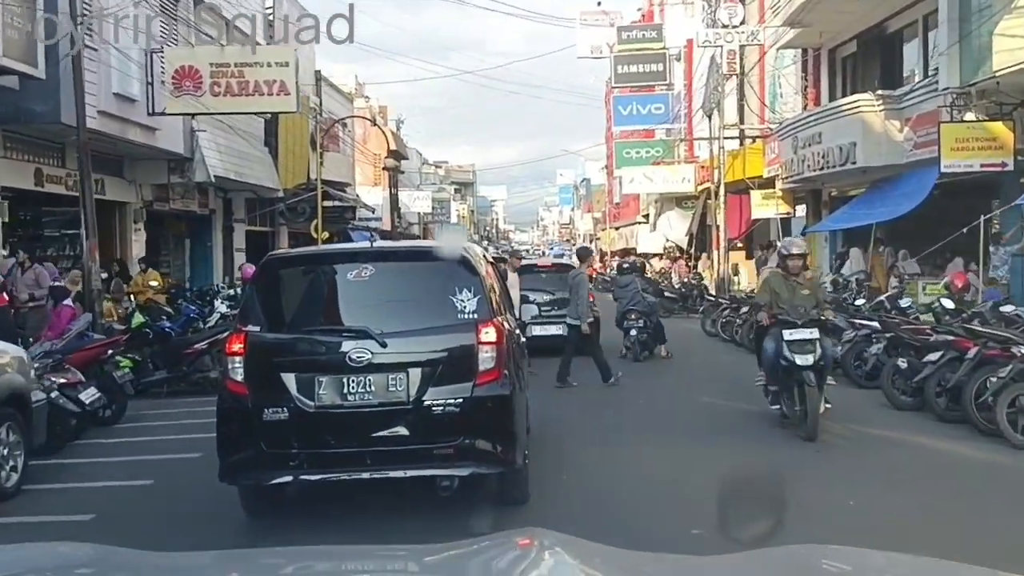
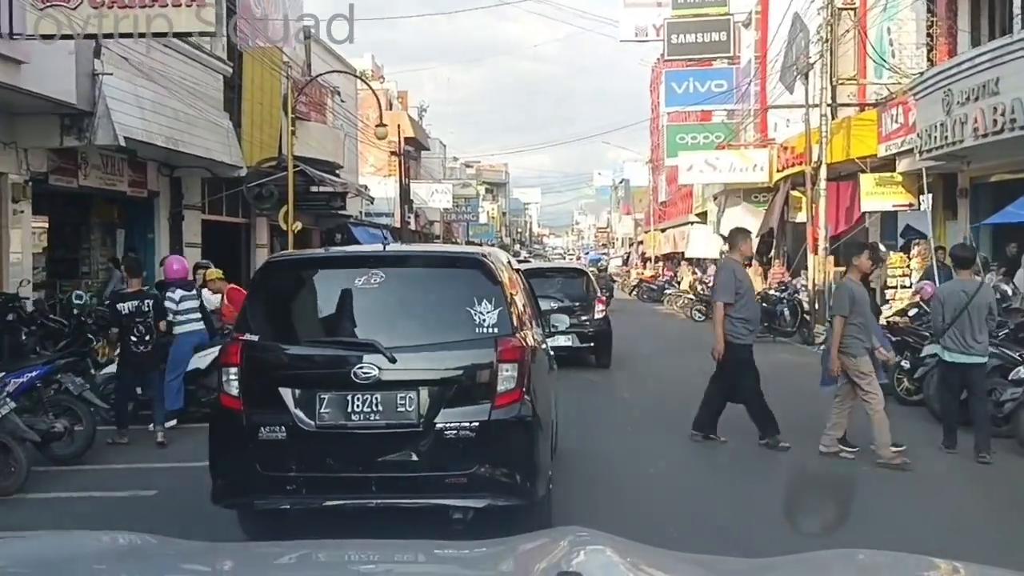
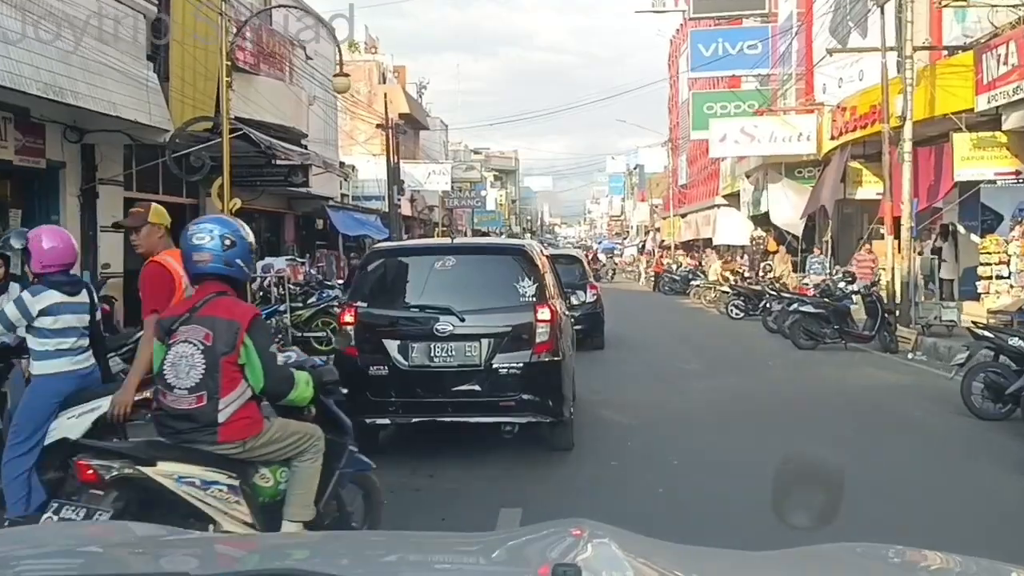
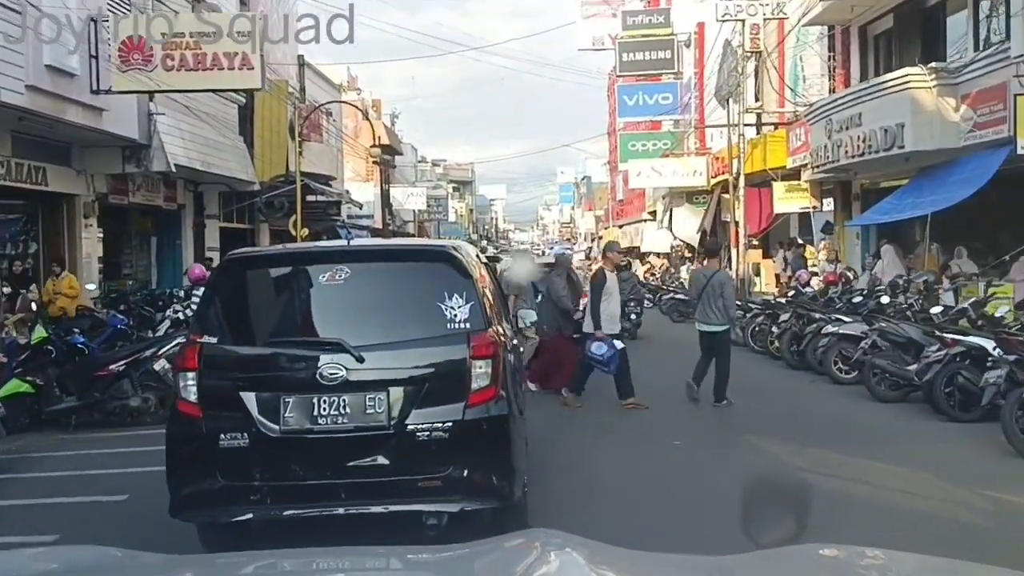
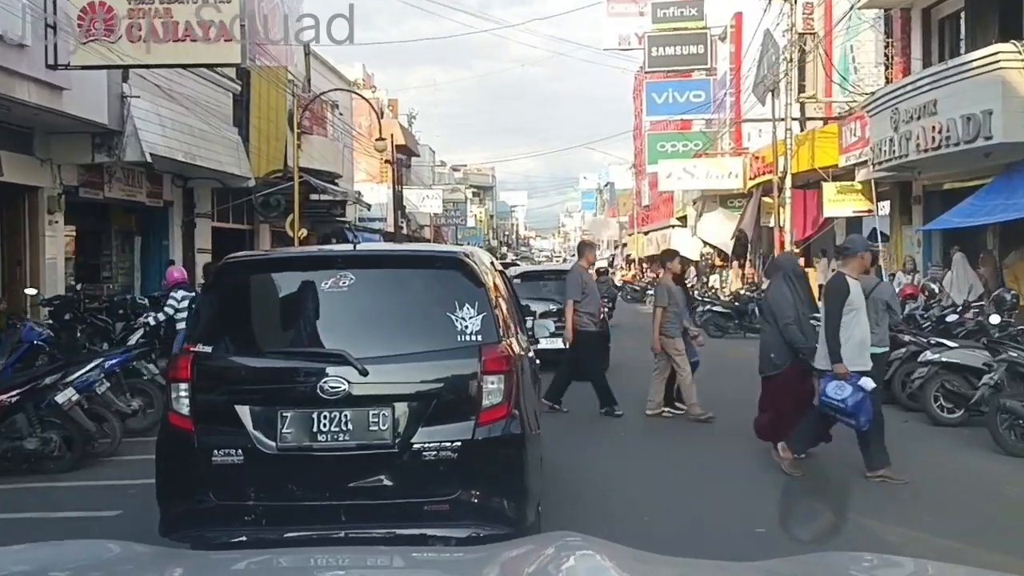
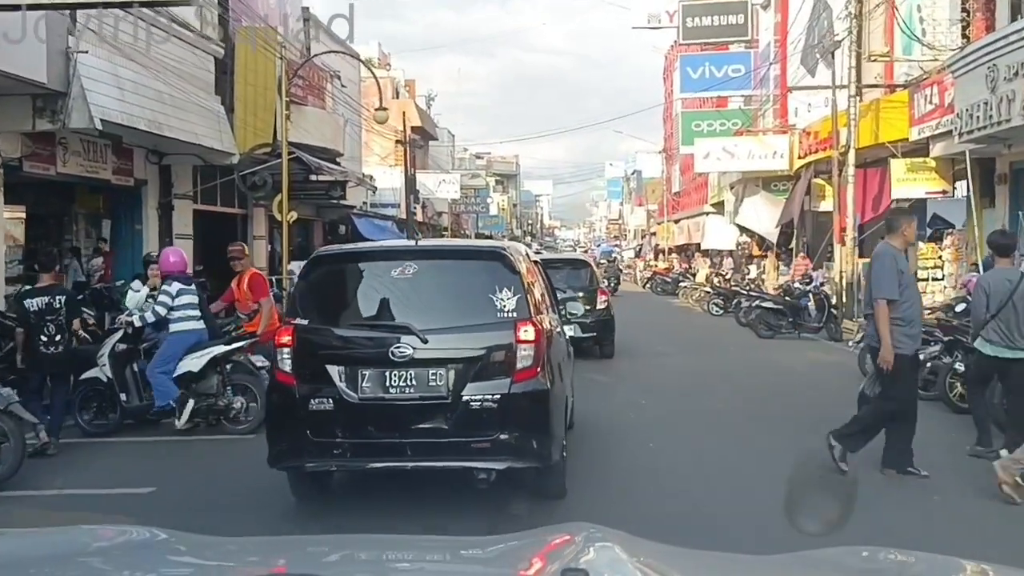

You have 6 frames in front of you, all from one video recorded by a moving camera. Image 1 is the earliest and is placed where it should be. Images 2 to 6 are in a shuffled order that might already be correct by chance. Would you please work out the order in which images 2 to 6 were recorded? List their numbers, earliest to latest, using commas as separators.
4, 5, 2, 6, 3
